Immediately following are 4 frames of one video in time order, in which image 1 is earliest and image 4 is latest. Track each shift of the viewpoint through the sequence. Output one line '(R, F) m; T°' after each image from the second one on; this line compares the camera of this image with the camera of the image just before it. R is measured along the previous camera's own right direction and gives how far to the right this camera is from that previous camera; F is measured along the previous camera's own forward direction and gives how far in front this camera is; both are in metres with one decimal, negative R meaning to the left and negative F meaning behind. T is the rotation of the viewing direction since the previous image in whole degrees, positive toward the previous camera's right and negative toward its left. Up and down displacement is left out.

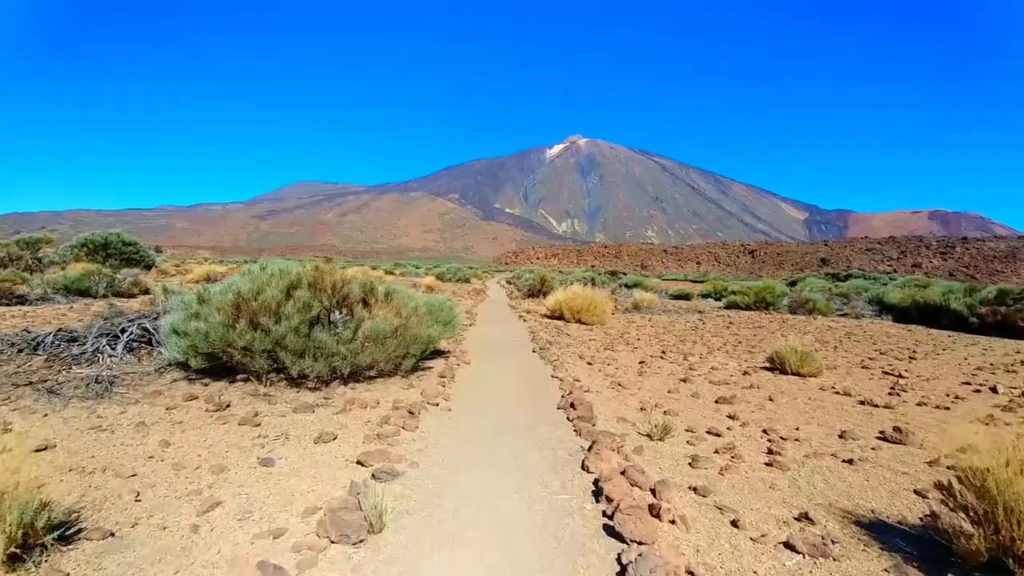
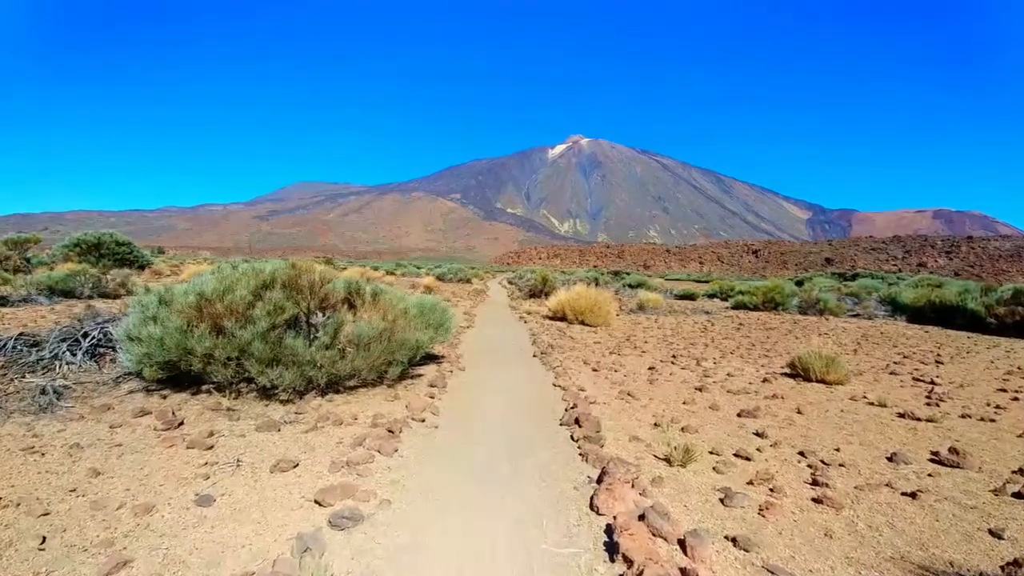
(+0.1, +0.7) m; 0°
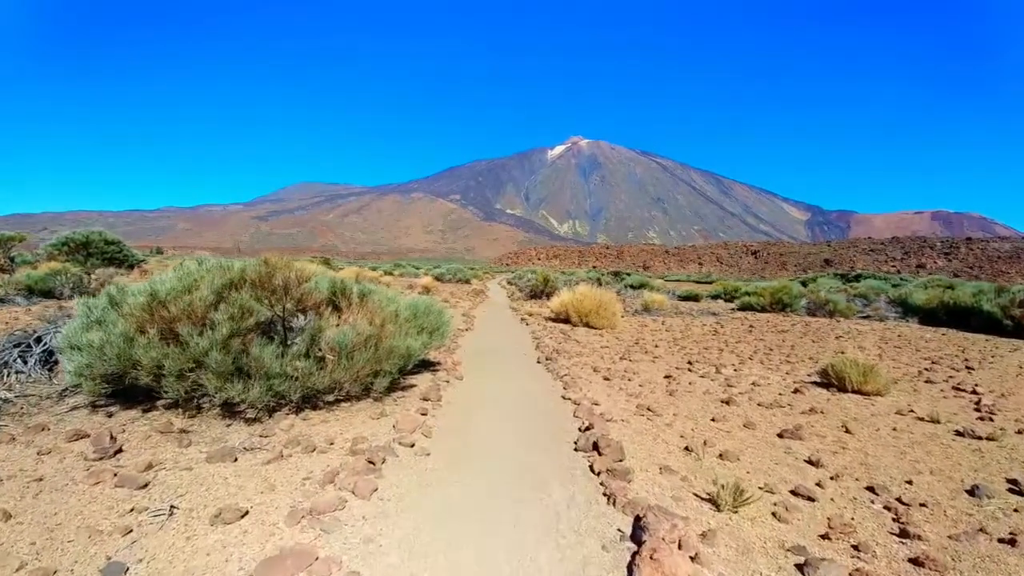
(-0.1, +0.8) m; 0°
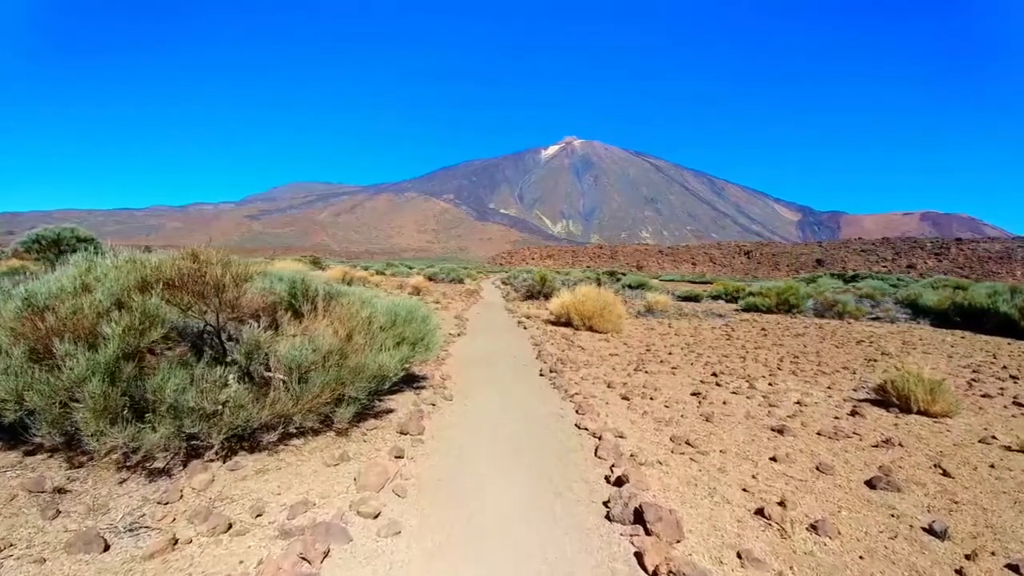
(-0.1, +1.2) m; +1°
